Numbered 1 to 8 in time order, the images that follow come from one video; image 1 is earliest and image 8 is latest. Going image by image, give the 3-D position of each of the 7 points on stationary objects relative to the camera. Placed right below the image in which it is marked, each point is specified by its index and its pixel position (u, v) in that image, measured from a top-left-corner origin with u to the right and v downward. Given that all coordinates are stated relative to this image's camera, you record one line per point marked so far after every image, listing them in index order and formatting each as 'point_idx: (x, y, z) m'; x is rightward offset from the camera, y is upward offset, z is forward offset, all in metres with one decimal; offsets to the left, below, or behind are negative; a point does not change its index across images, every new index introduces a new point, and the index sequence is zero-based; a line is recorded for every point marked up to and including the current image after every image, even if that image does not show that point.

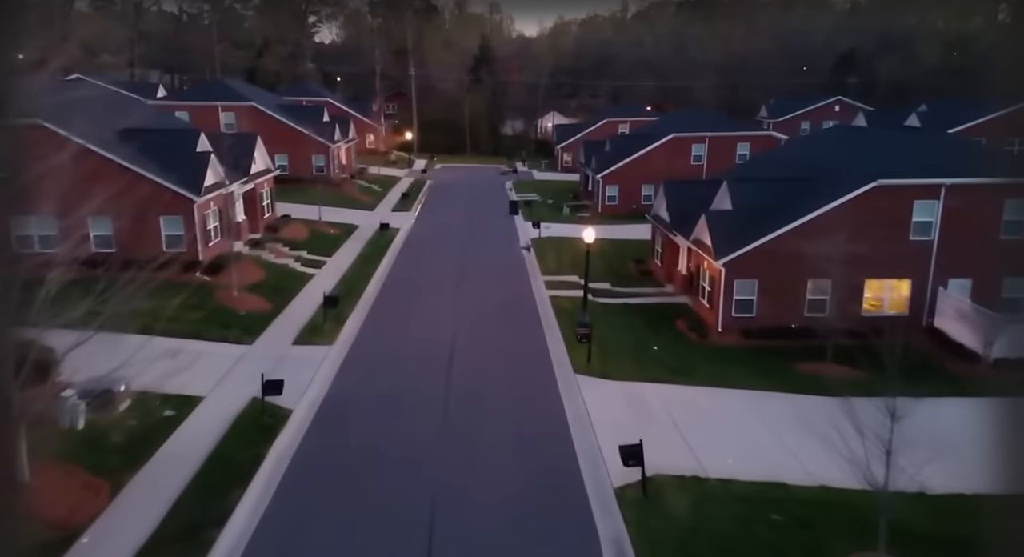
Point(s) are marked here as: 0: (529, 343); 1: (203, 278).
0: (+0.3, -1.4, +17.7) m
1: (-7.7, 0.0, +19.8) m
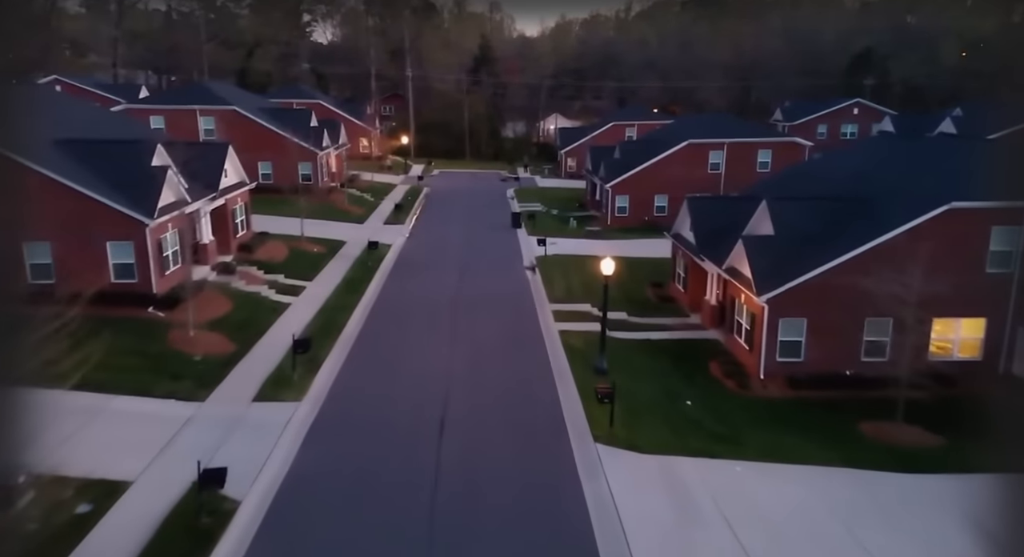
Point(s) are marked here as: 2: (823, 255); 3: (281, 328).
0: (+0.4, -2.2, +14.9) m
1: (-7.6, -0.8, +17.0) m
2: (+6.2, +0.4, +15.9) m
3: (-5.3, -1.1, +18.2) m
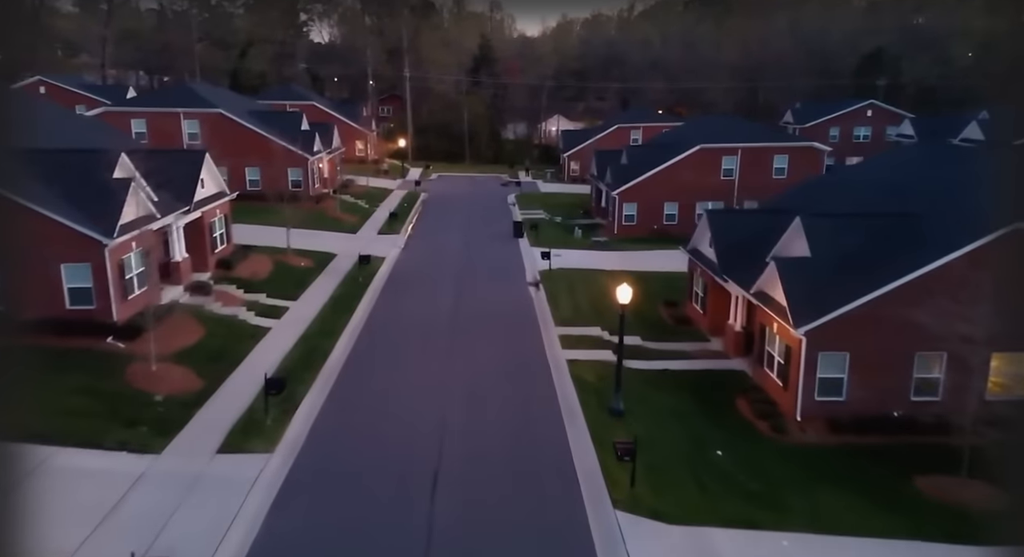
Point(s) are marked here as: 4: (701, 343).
0: (+0.5, -2.7, +13.0) m
1: (-7.6, -1.3, +15.1) m
2: (+6.3, -0.1, +14.0) m
3: (-5.3, -1.6, +16.4) m
4: (+4.5, -1.5, +18.7) m
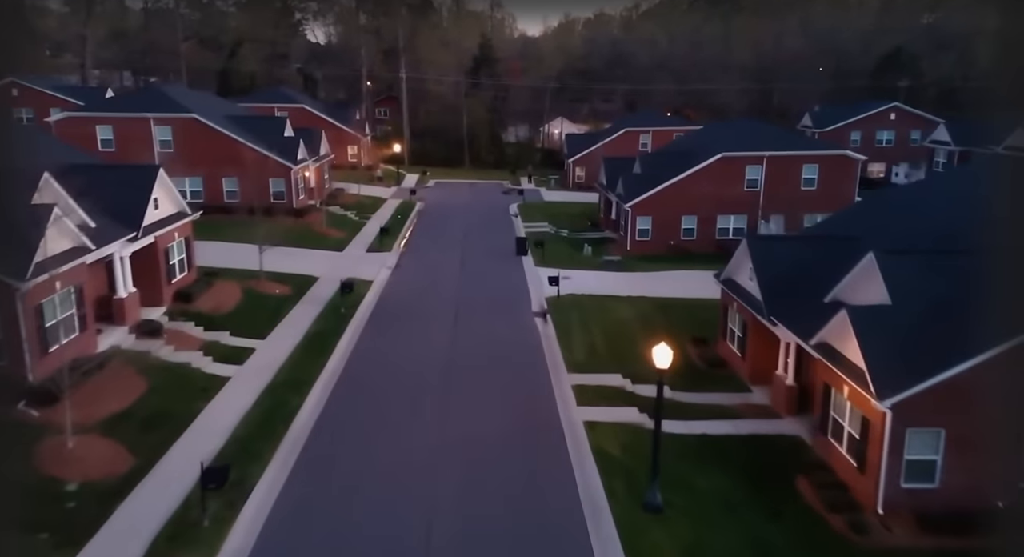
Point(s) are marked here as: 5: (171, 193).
0: (+0.6, -3.5, +10.1) m
1: (-7.5, -2.1, +12.2) m
2: (+6.4, -0.8, +11.1) m
3: (-5.2, -2.4, +13.5) m
4: (+4.6, -2.3, +15.7) m
5: (-8.0, +2.0, +18.6) m
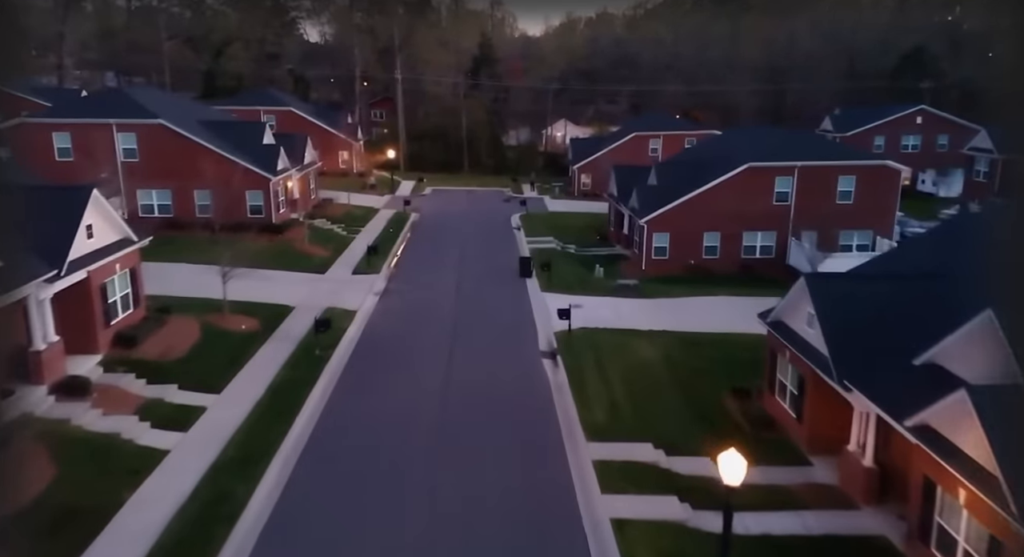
0: (+0.7, -4.2, +7.1) m
1: (-7.4, -2.9, +9.2) m
2: (+6.5, -1.6, +8.1) m
3: (-5.1, -3.2, +10.5) m
4: (+4.7, -3.1, +12.8) m
5: (-7.9, +1.2, +15.6) m
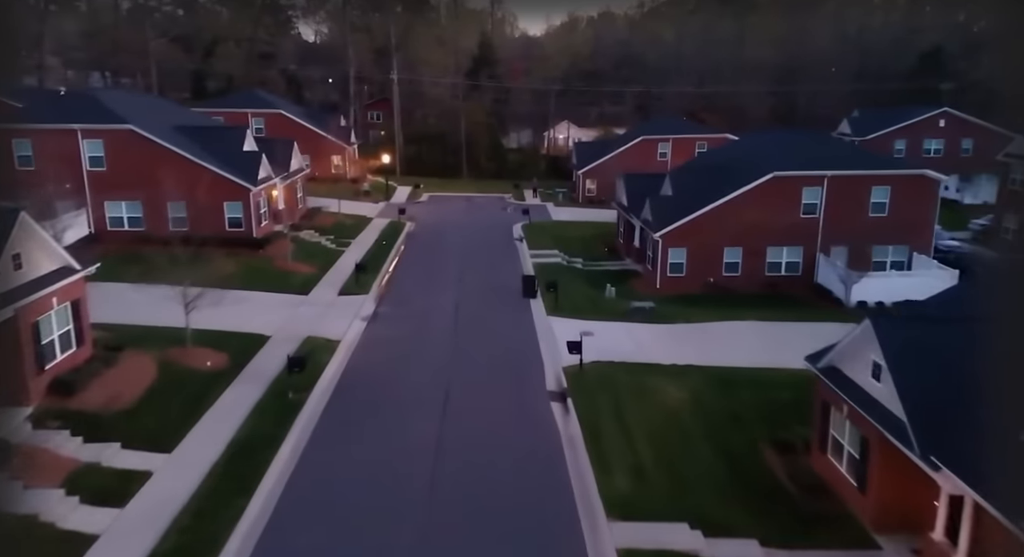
0: (+0.8, -4.8, +4.8) m
1: (-7.3, -3.5, +6.9) m
2: (+6.6, -2.2, +5.8) m
3: (-5.0, -3.8, +8.2) m
4: (+4.8, -3.7, +10.5) m
5: (-7.8, +0.6, +13.3) m
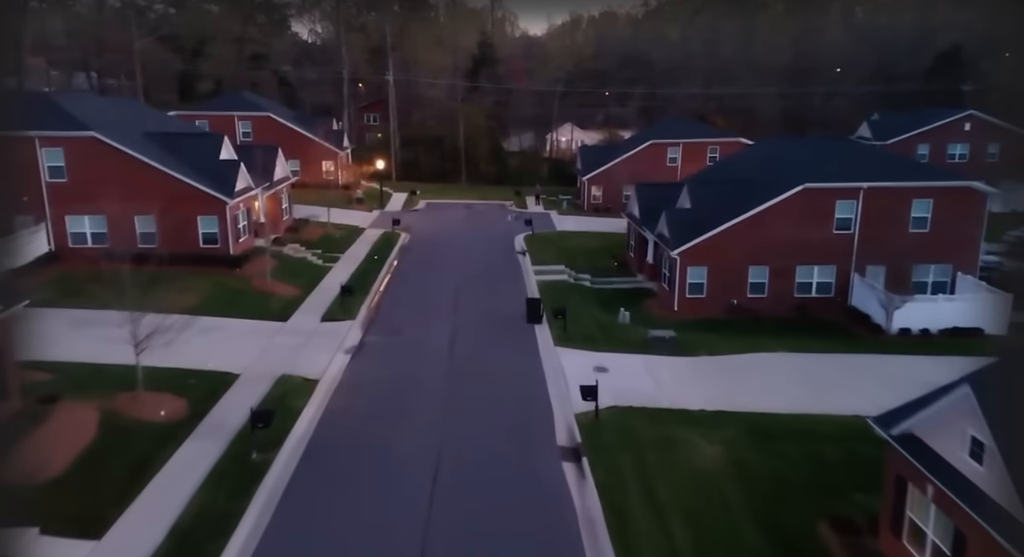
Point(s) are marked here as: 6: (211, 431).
0: (+0.9, -5.4, +2.5) m
1: (-7.2, -4.1, +4.6) m
2: (+6.7, -2.8, +3.5) m
3: (-4.9, -4.4, +5.9) m
4: (+4.8, -4.3, +8.2) m
5: (-7.7, 0.0, +11.0) m
6: (-5.1, -2.6, +13.6) m
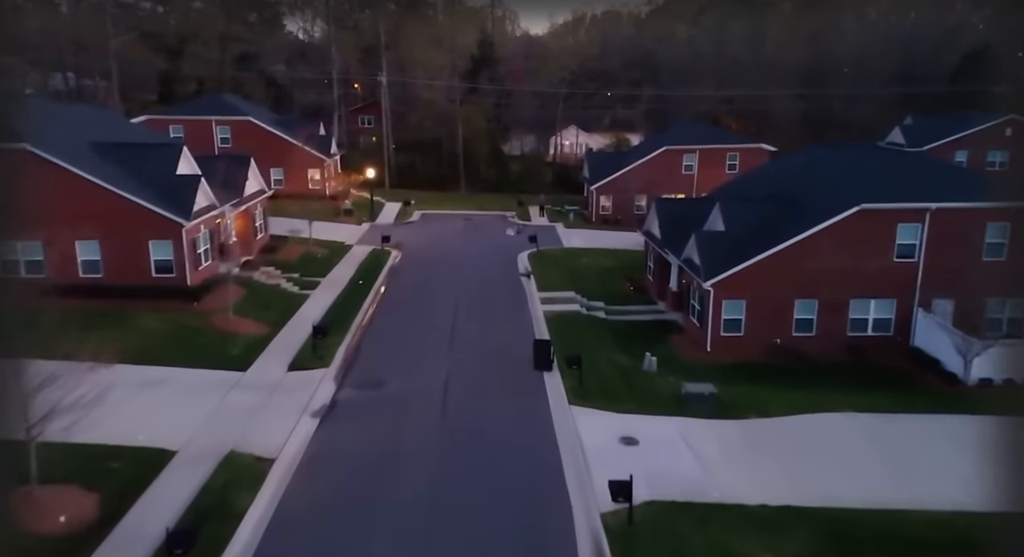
0: (+1.0, -6.3, -0.8) m
1: (-7.1, -4.9, +1.3) m
2: (+6.8, -3.7, +0.2) m
3: (-4.8, -5.3, +2.6) m
4: (+5.0, -5.2, +4.9) m
5: (-7.6, -0.9, +7.7) m
6: (-5.0, -3.5, +10.3) m
